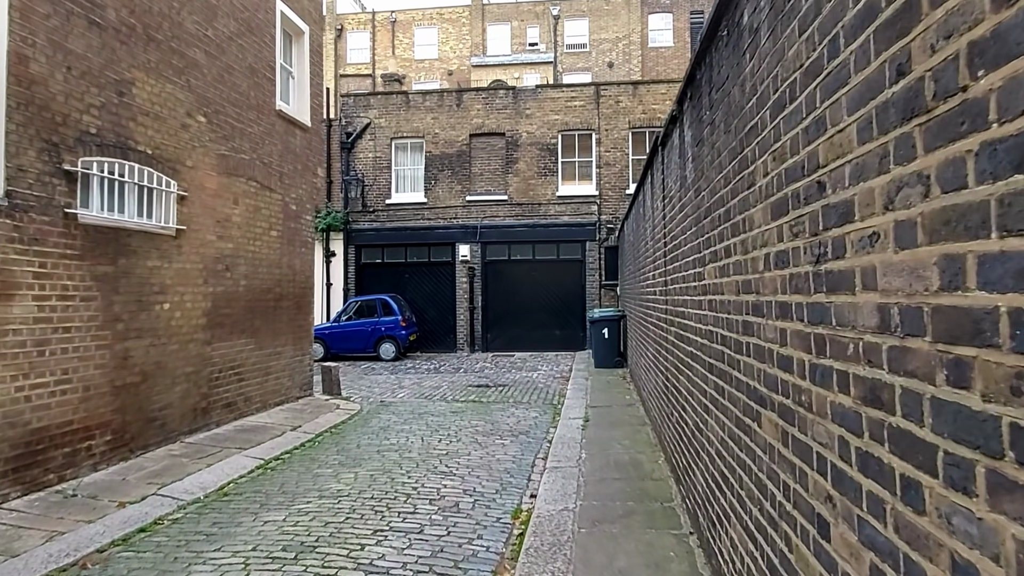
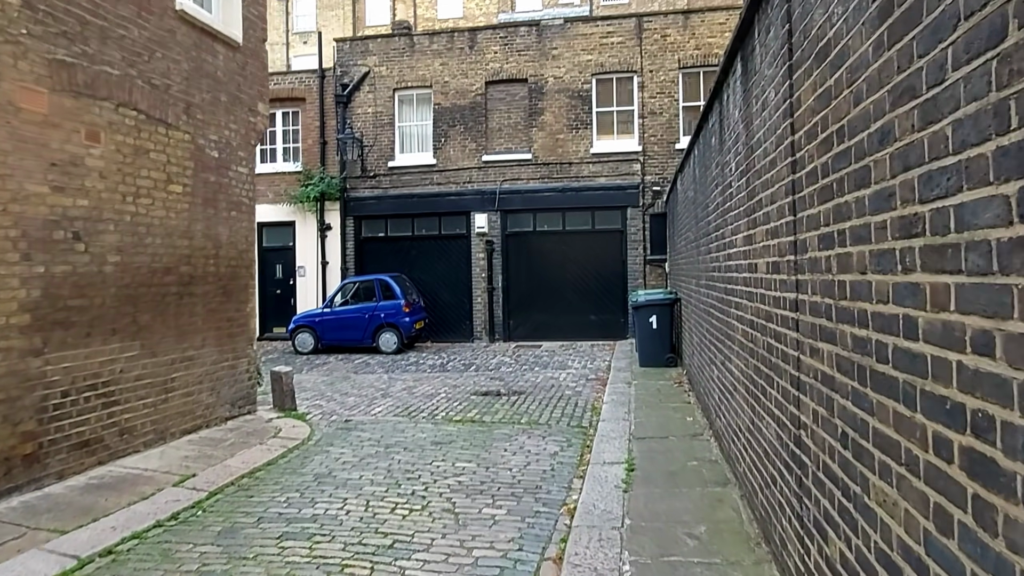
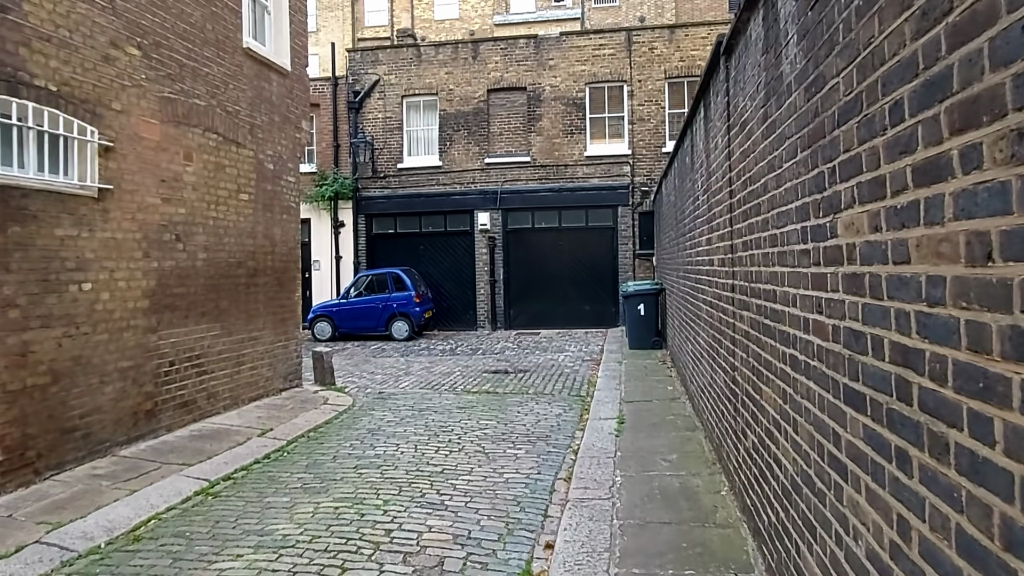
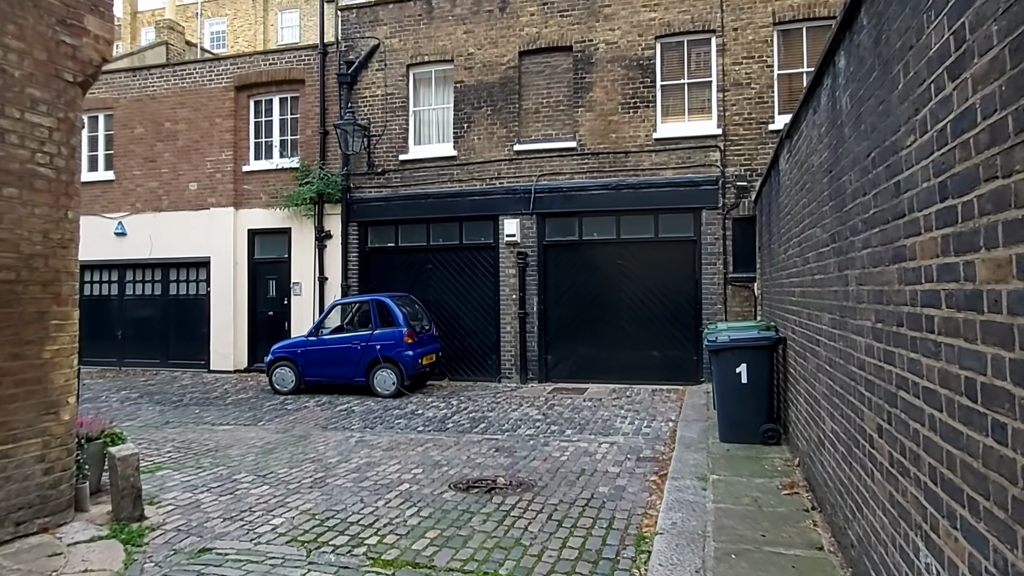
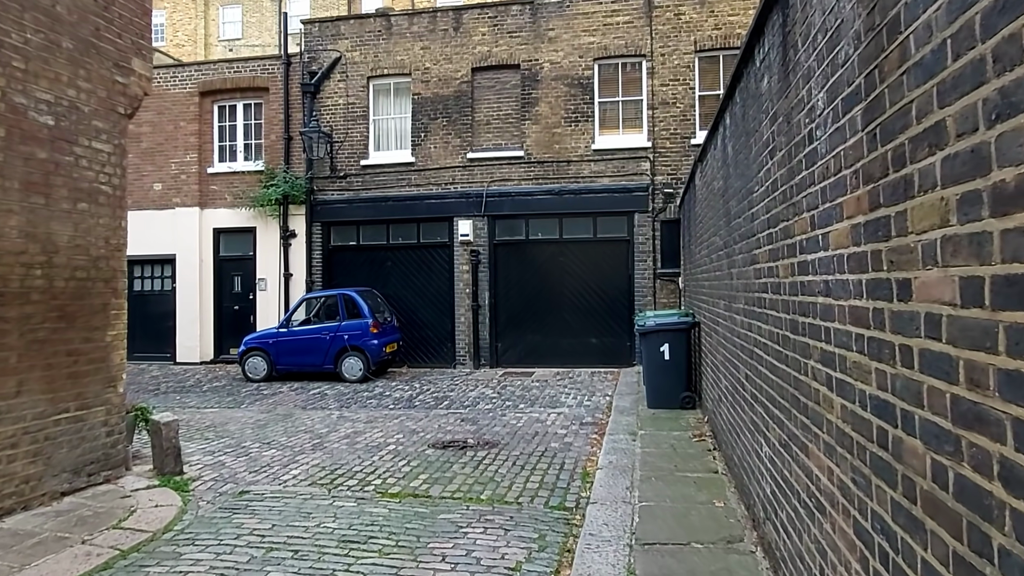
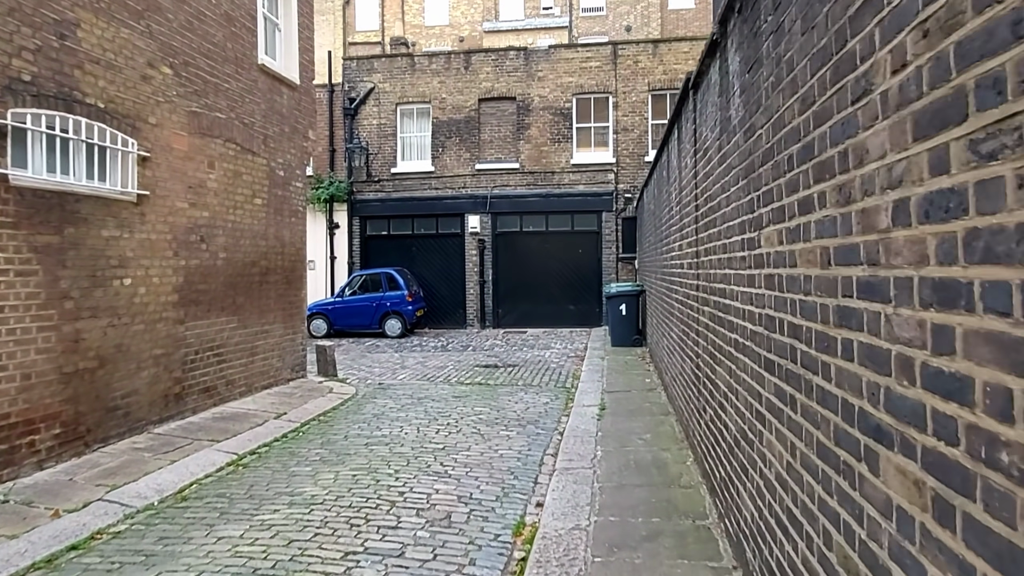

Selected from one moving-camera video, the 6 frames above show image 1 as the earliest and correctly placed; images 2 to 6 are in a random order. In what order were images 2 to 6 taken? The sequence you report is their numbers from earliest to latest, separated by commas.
6, 3, 2, 5, 4
